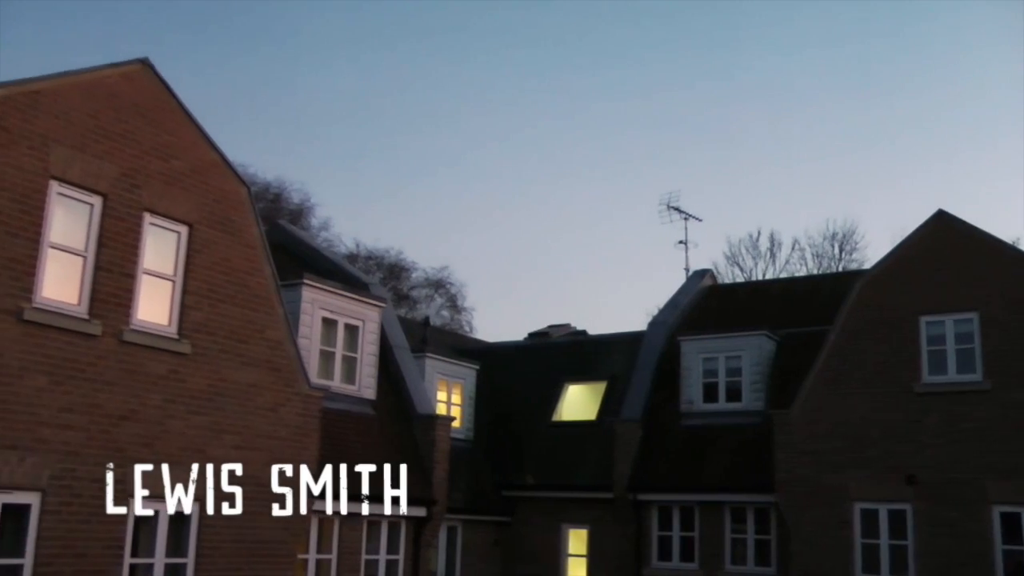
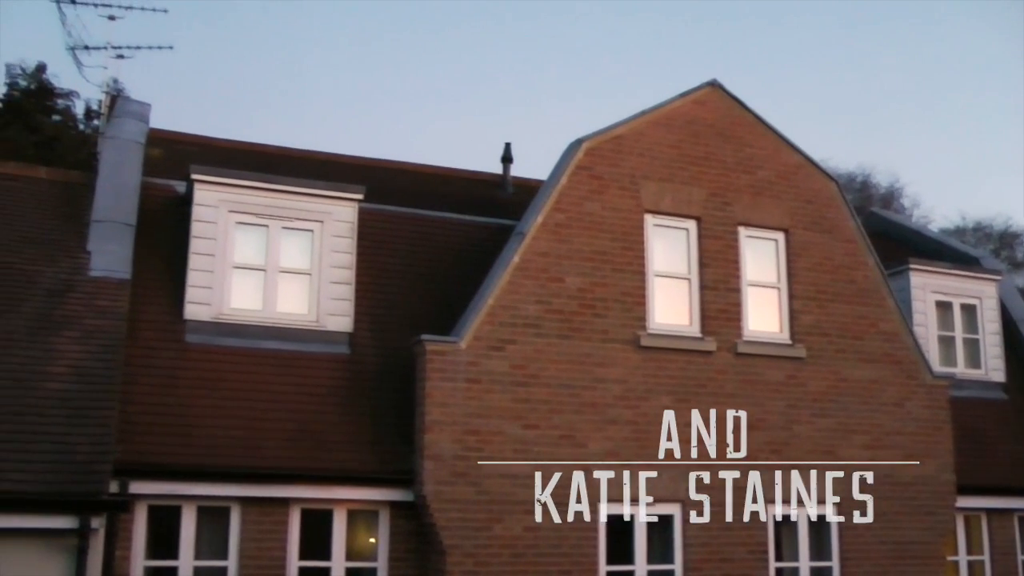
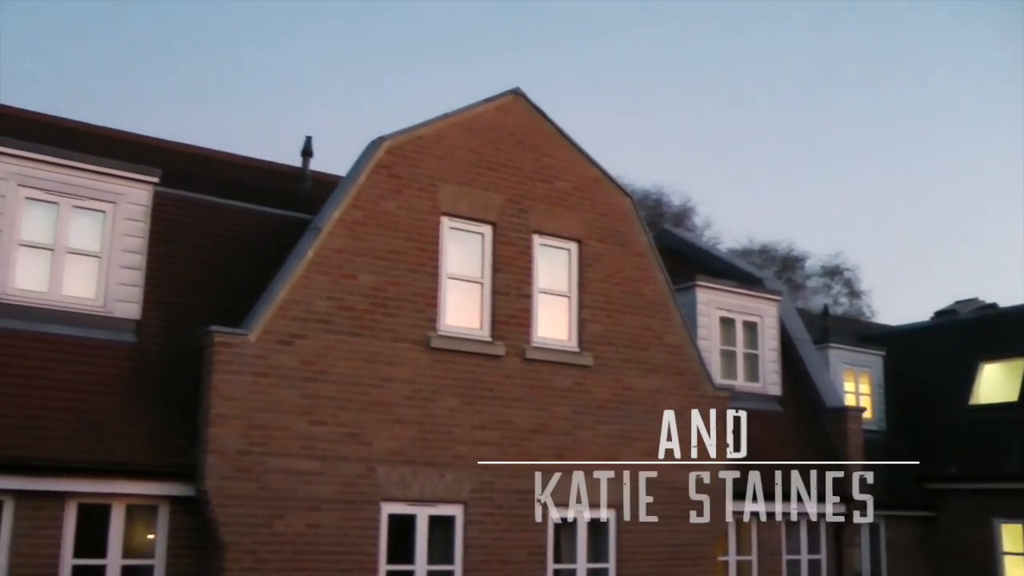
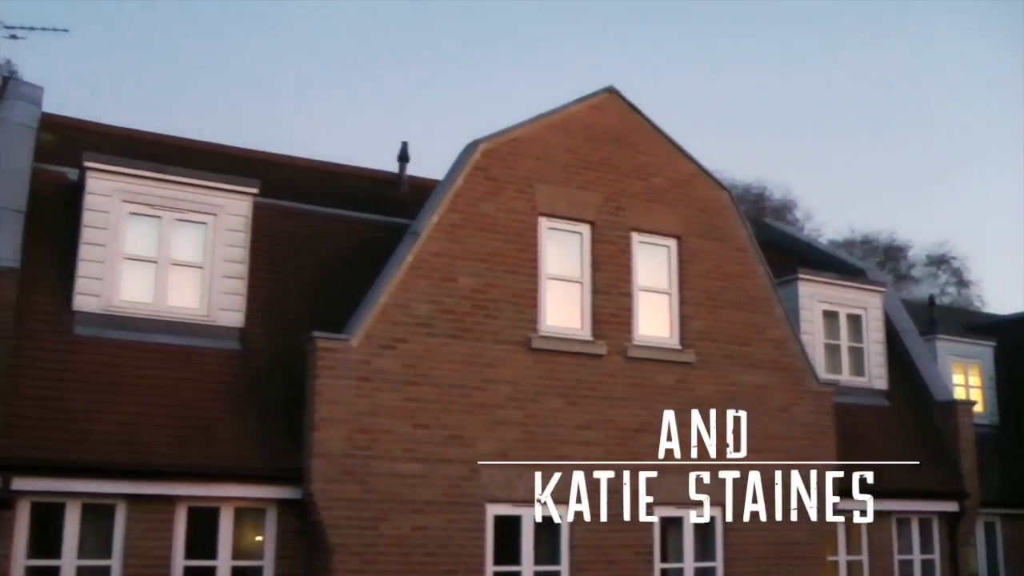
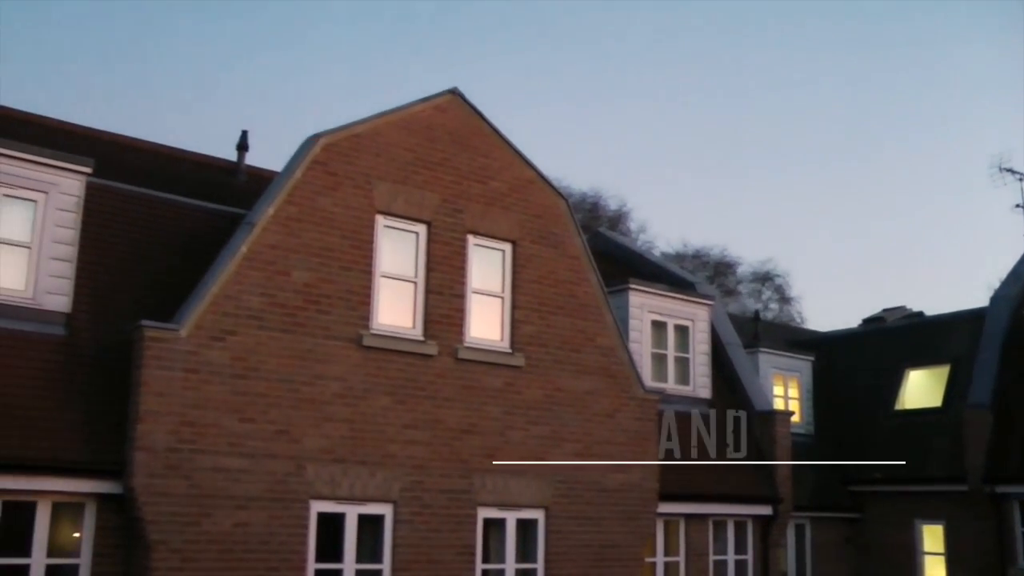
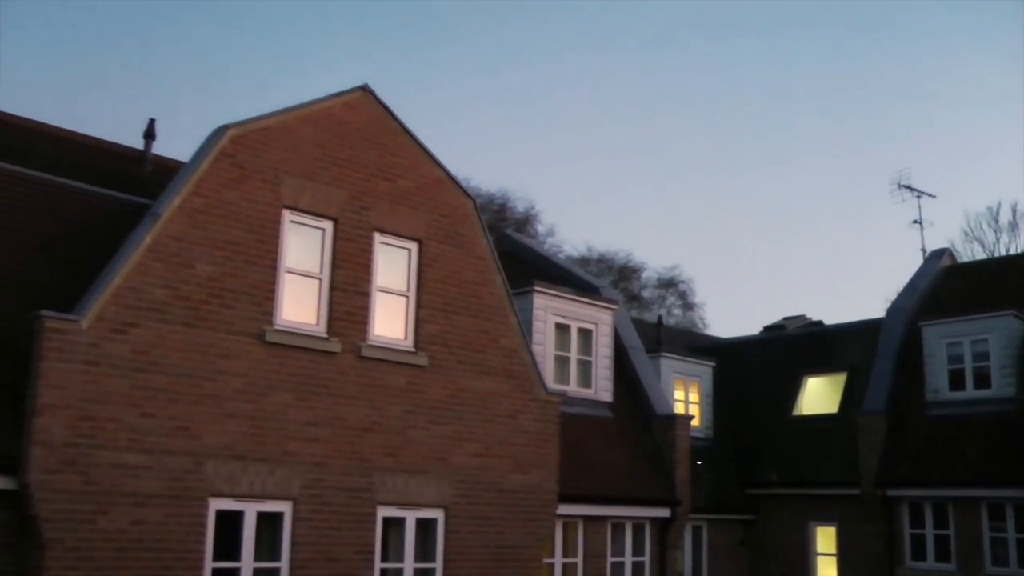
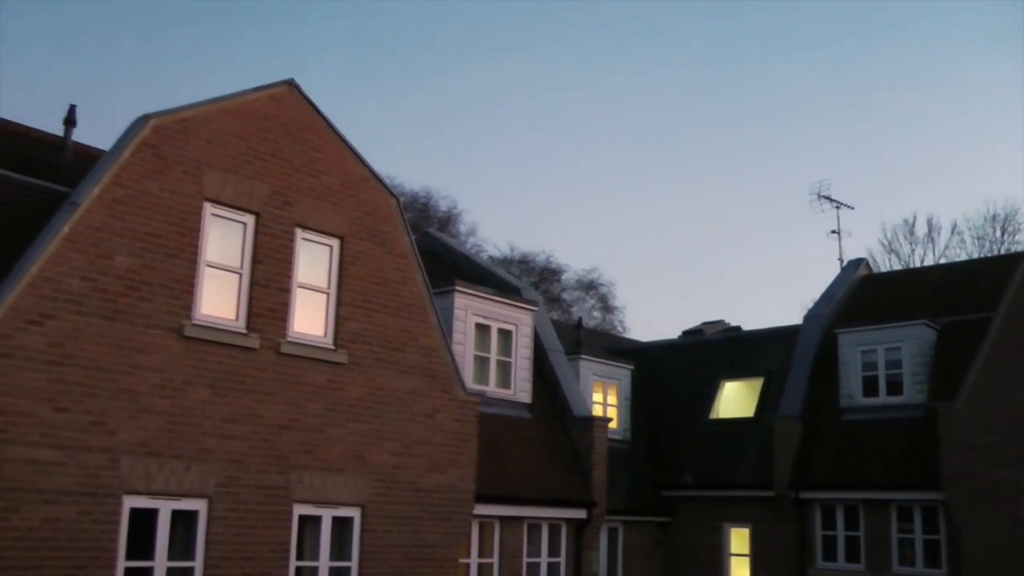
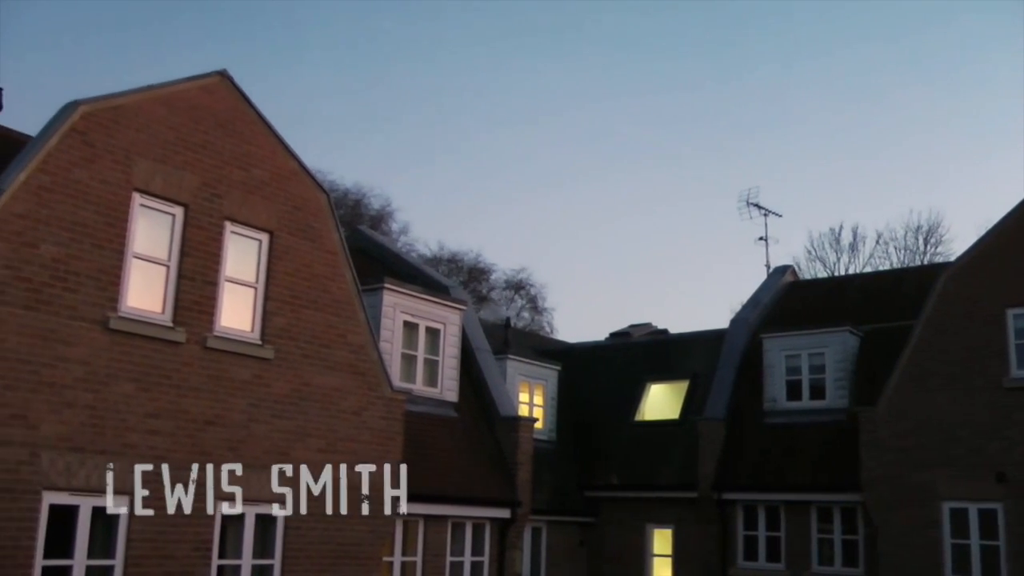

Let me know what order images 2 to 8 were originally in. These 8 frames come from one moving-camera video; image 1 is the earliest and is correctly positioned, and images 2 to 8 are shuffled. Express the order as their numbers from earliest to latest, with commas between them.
8, 7, 6, 5, 3, 4, 2
